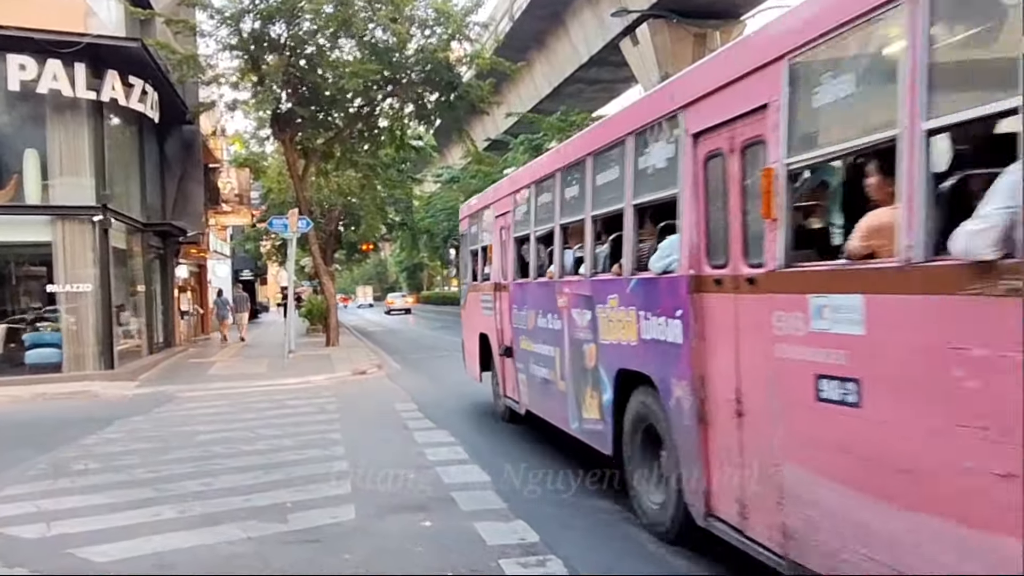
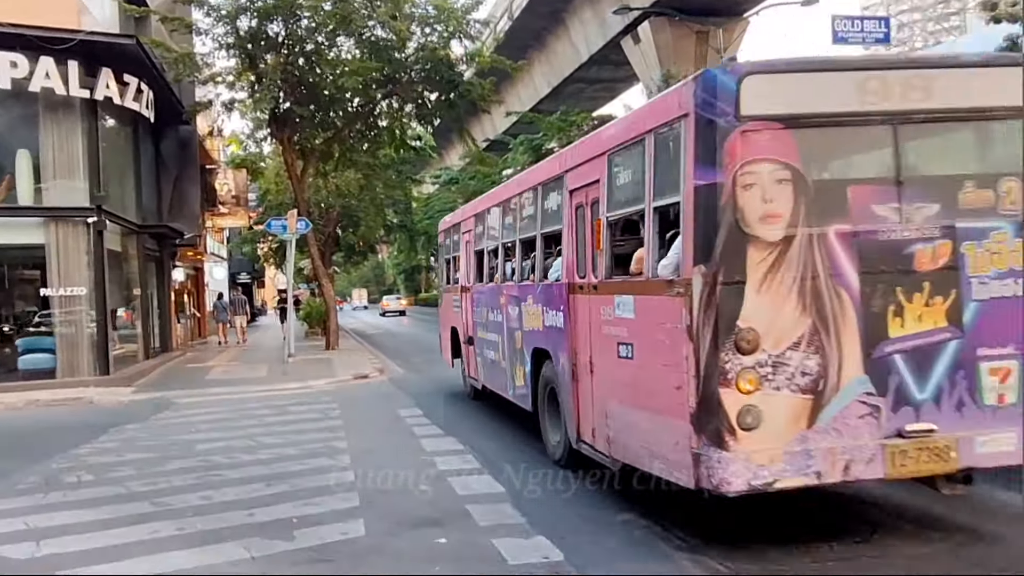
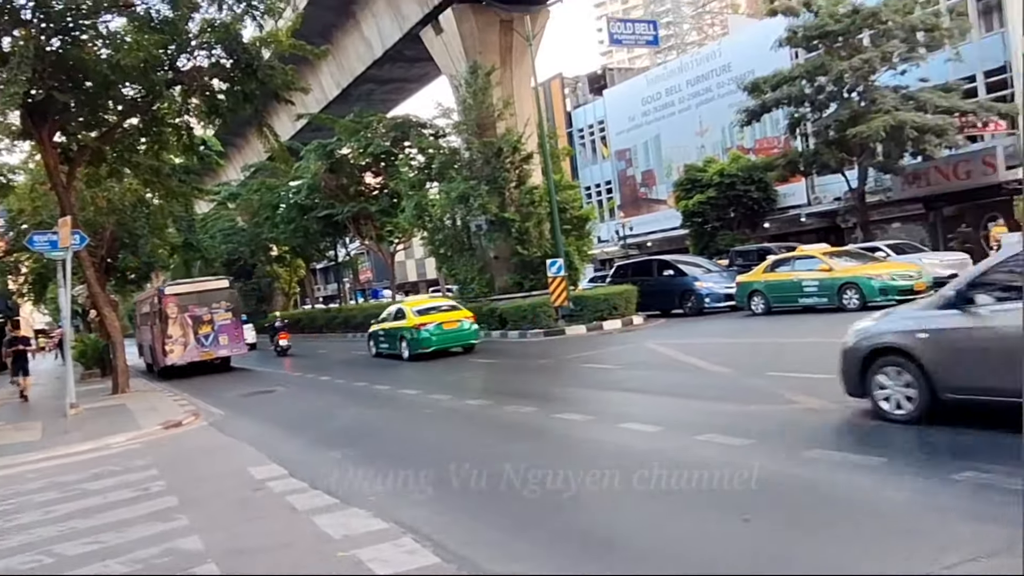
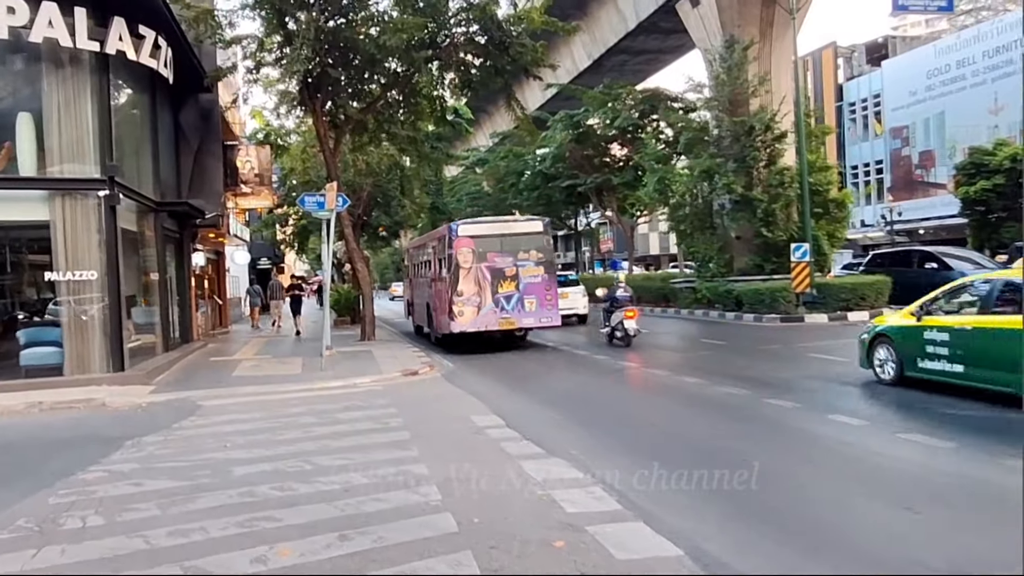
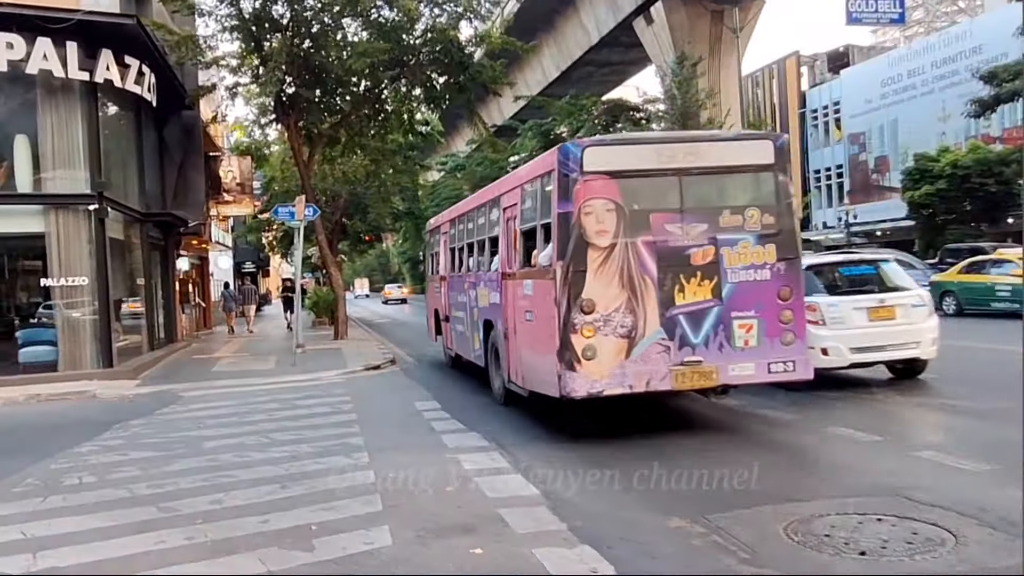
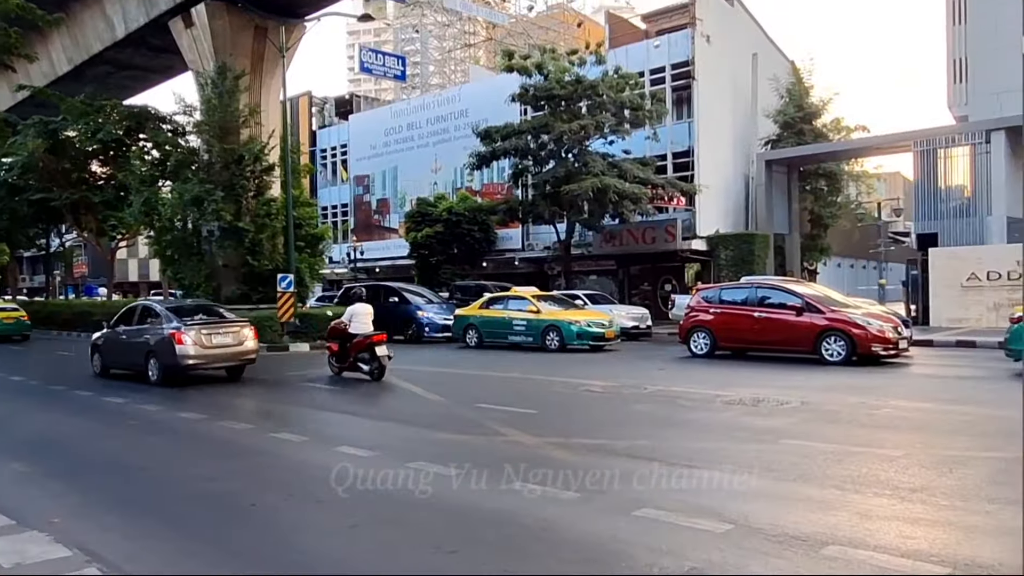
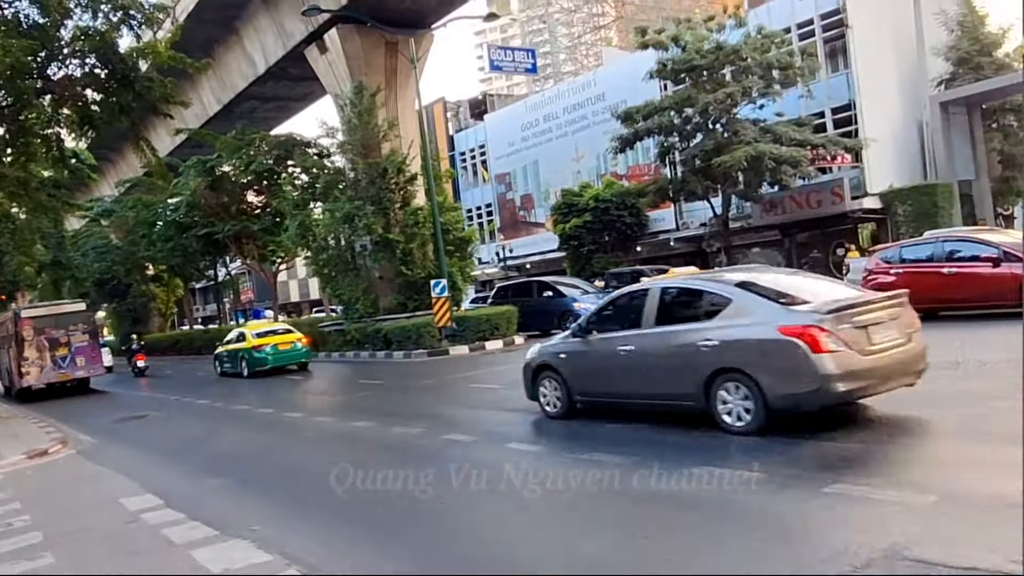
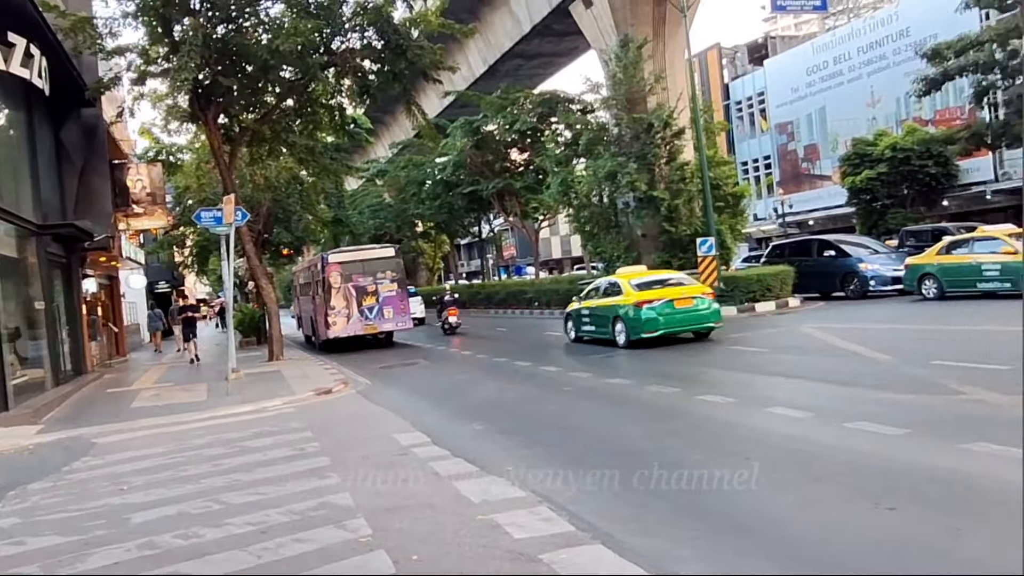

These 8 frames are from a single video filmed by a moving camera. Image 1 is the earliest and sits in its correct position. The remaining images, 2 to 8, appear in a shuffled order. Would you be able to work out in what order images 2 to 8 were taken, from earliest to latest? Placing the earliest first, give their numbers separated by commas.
2, 5, 4, 8, 3, 7, 6
